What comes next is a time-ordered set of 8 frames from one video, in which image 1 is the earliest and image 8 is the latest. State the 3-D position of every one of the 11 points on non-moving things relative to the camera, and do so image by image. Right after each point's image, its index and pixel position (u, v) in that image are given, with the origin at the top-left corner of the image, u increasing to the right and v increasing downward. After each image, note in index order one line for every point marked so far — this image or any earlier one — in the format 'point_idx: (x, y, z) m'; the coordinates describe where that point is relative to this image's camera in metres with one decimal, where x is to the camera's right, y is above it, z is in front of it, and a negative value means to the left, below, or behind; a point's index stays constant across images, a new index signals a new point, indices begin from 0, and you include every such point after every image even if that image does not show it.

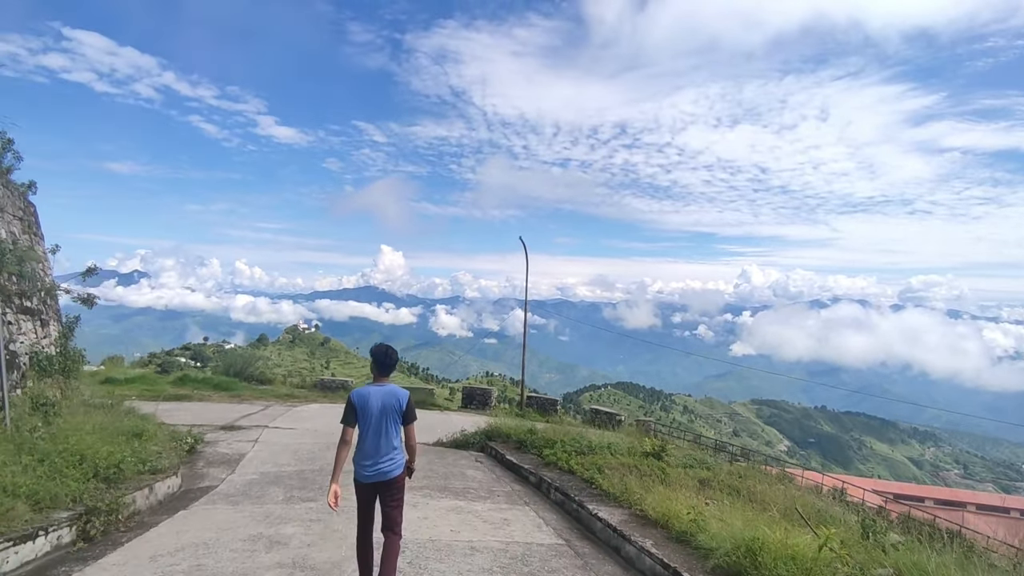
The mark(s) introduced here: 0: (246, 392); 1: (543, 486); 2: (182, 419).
0: (-8.2, -3.2, +18.7) m
1: (+0.4, -2.5, +7.7) m
2: (-7.4, -3.0, +13.6) m
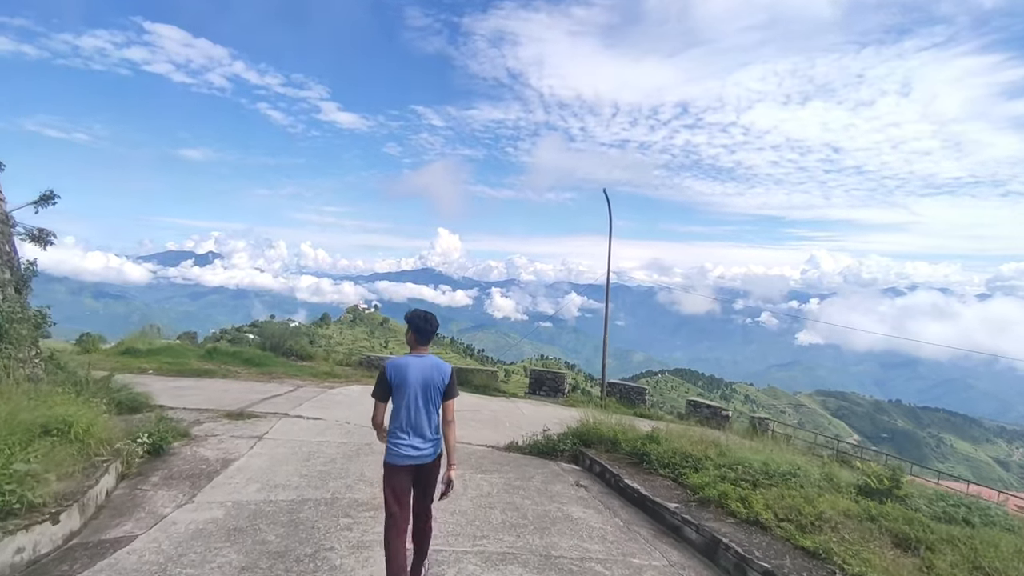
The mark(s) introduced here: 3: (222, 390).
0: (-6.1, -2.1, +16.0) m
1: (+1.5, -1.9, +4.2) m
2: (-5.8, -2.0, +10.8) m
3: (-5.9, -2.1, +12.3) m
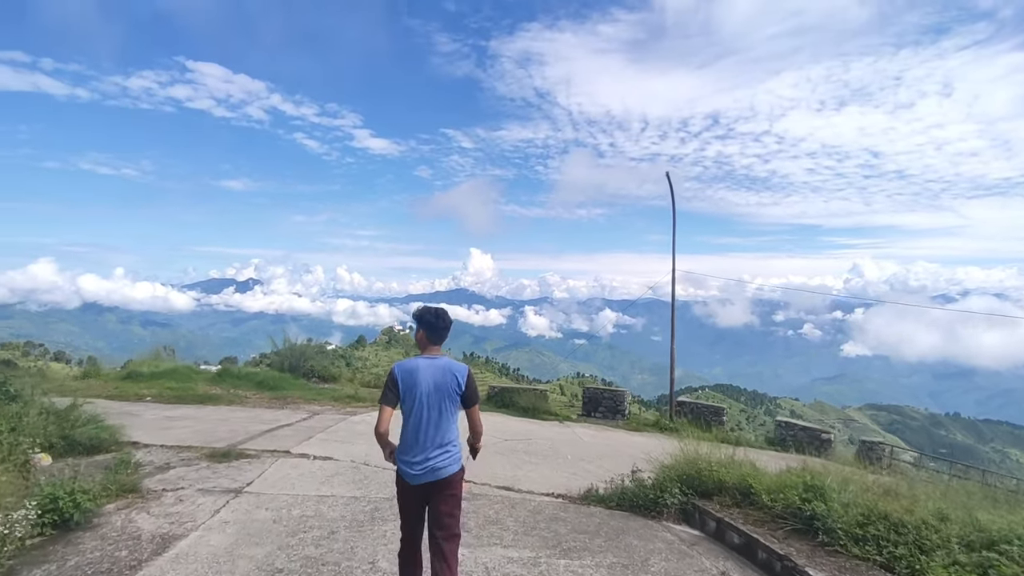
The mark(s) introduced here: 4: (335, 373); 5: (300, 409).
0: (-4.9, -2.4, +13.9) m
1: (+2.0, -1.6, +1.7) m
2: (-4.9, -2.1, +8.7) m
3: (-4.9, -2.2, +10.2) m
4: (-5.0, -2.4, +17.1) m
5: (-4.2, -2.4, +12.0) m
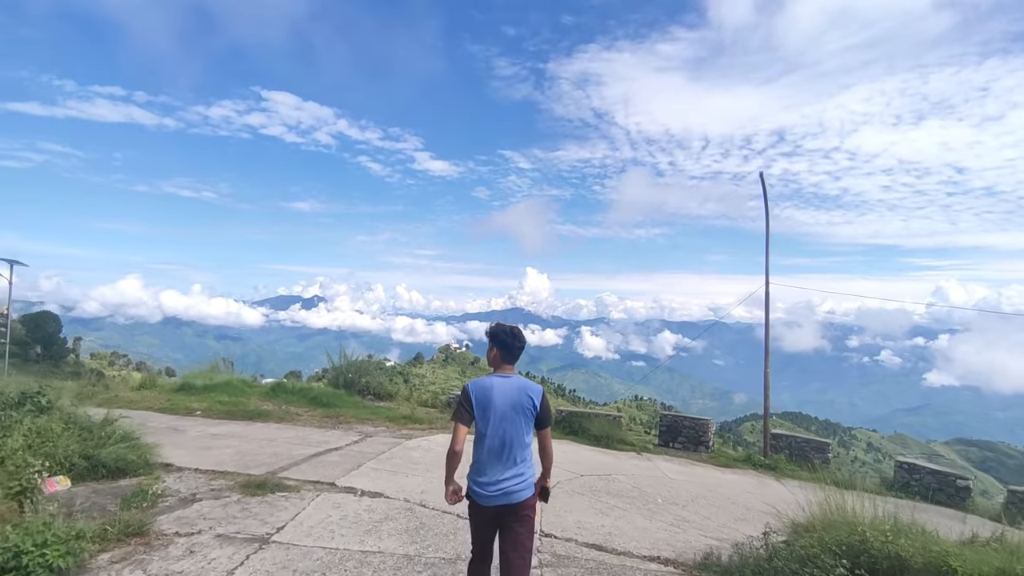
0: (-3.4, -2.6, +13.0) m
1: (+2.3, -1.5, +0.2) m
2: (-3.9, -2.2, +7.8) m
3: (-3.7, -2.3, +9.2) m
4: (-3.2, -2.7, +16.1) m
5: (-2.9, -2.6, +11.0) m
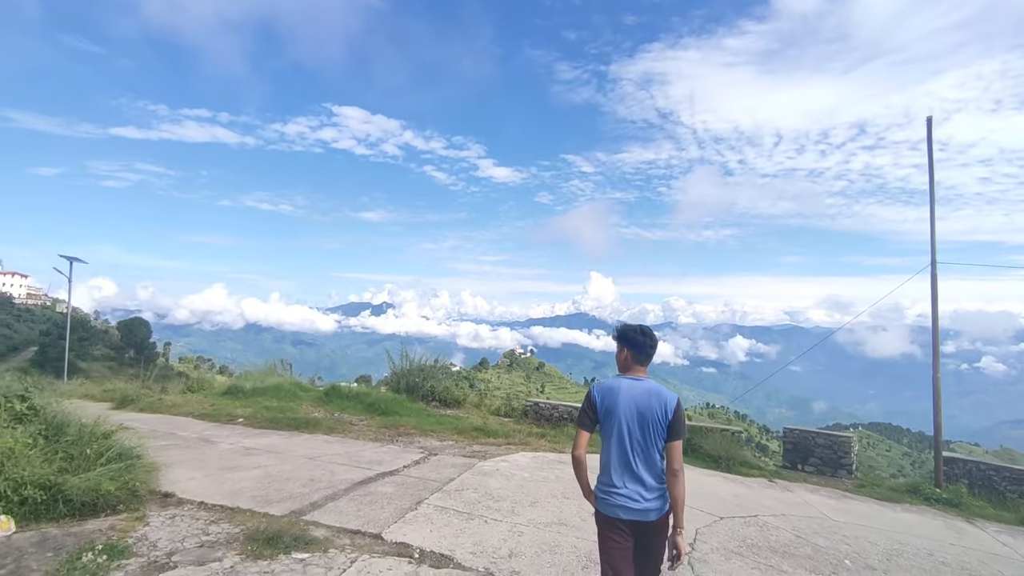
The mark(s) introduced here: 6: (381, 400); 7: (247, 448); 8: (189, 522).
0: (-1.8, -2.4, +11.0) m
1: (+2.6, -1.1, -2.2) m
2: (-2.8, -1.9, +5.9) m
3: (-2.5, -2.1, +7.4) m
4: (-1.2, -2.5, +14.2) m
5: (-1.5, -2.3, +9.0) m
6: (-2.6, -2.2, +12.0) m
7: (-3.5, -2.1, +8.0) m
8: (-2.4, -1.8, +4.6) m
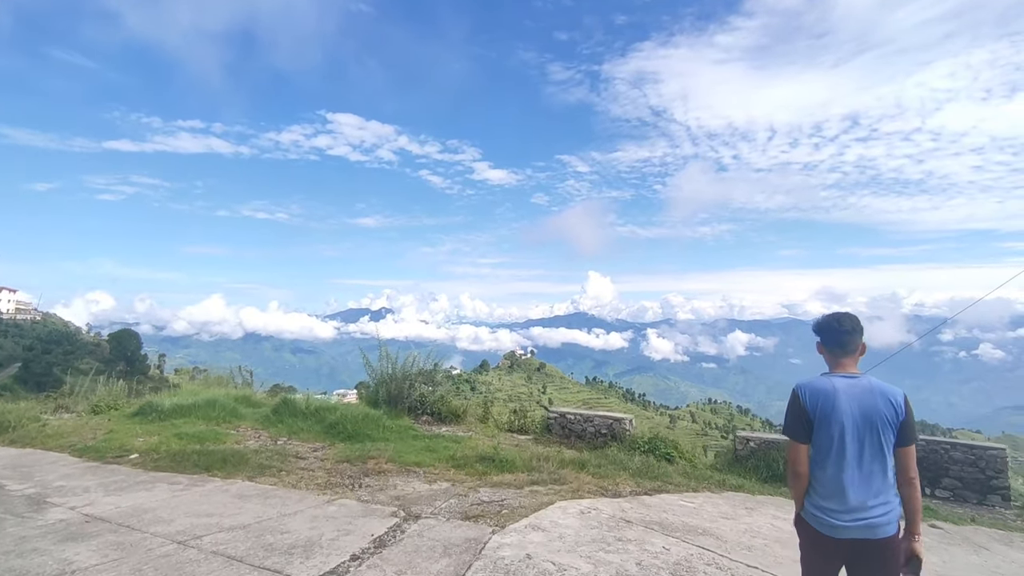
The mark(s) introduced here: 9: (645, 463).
0: (-1.5, -2.0, +7.6) m
1: (+2.9, -0.5, -5.6) m
2: (-2.5, -1.5, +2.6) m
3: (-2.2, -1.7, +4.0) m
4: (-1.0, -2.1, +10.8) m
5: (-1.2, -1.9, +5.6) m
6: (-2.3, -1.8, +8.6) m
7: (-3.2, -1.8, +4.6) m
8: (-2.2, -1.4, +1.2) m
9: (+1.7, -2.3, +7.9) m
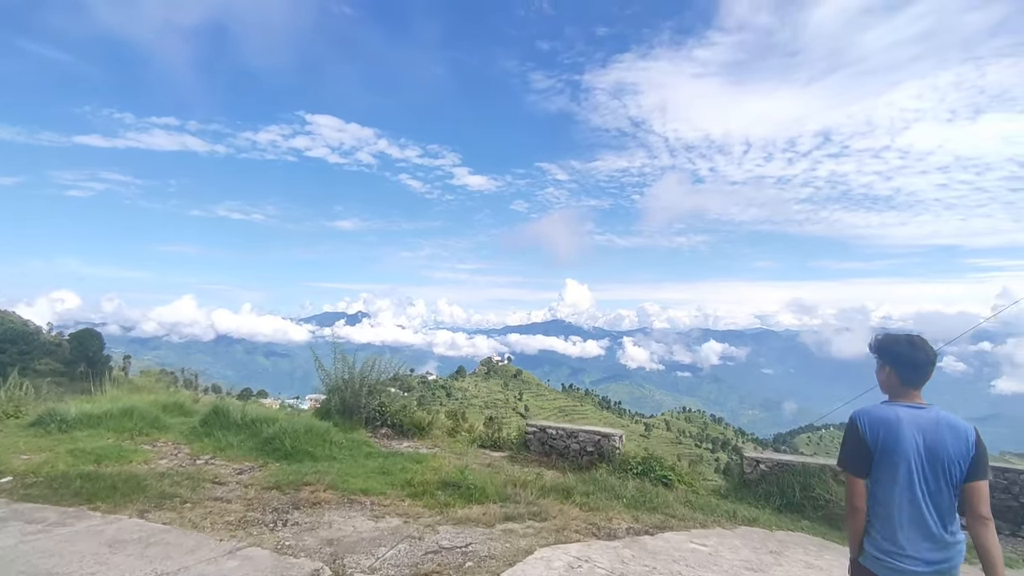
0: (-1.8, -1.9, +6.3) m
1: (+3.1, -0.3, -6.8) m
2: (-2.6, -1.3, +1.2) m
3: (-2.4, -1.5, +2.6) m
4: (-1.4, -2.0, +9.4) m
5: (-1.4, -1.8, +4.3) m
6: (-2.7, -1.7, +7.2) m
7: (-3.4, -1.6, +3.2) m
8: (-2.2, -1.2, -0.2) m
9: (+1.4, -2.2, +6.7) m
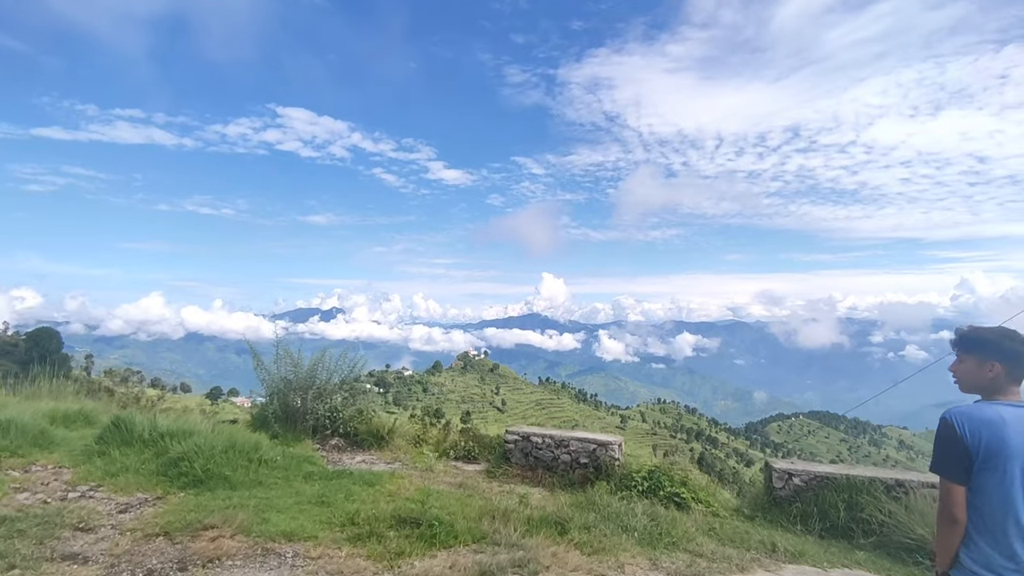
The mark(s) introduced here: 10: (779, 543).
0: (-2.0, -1.7, +4.7) m
1: (+3.4, -0.2, -8.1) m
2: (-2.6, -1.2, -0.4) m
3: (-2.4, -1.3, +1.0) m
4: (-1.7, -1.8, +7.9) m
5: (-1.5, -1.6, +2.8) m
6: (-2.9, -1.5, +5.6) m
7: (-3.5, -1.4, +1.6) m
8: (-2.2, -1.0, -1.7) m
9: (+1.2, -2.0, +5.3) m
10: (+2.2, -2.1, +5.0) m
